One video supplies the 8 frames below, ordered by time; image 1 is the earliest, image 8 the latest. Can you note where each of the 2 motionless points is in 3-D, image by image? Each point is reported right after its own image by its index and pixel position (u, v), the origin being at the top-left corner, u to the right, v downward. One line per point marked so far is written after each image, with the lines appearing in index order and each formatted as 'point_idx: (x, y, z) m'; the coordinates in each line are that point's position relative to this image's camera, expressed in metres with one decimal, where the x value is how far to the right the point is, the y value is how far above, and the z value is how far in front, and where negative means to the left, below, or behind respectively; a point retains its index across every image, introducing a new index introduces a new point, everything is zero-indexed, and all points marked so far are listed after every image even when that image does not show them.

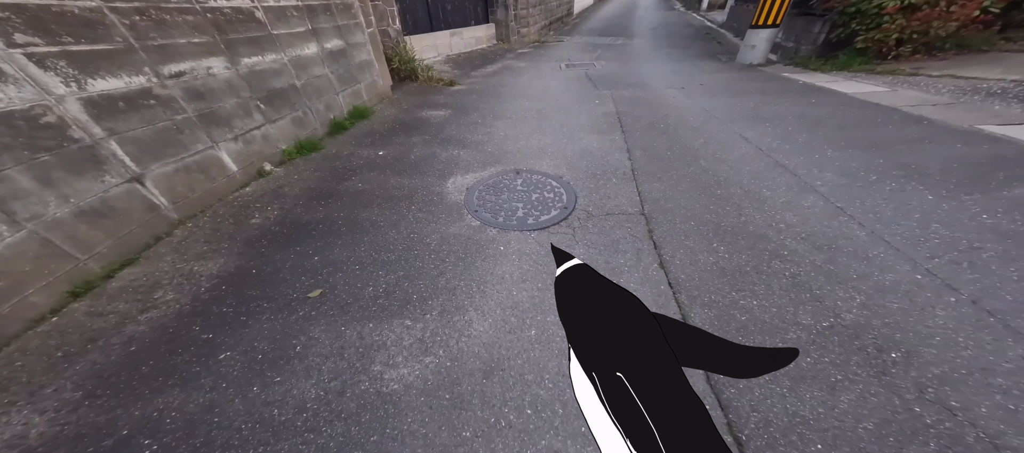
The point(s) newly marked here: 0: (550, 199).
0: (+0.4, +0.3, +3.4) m
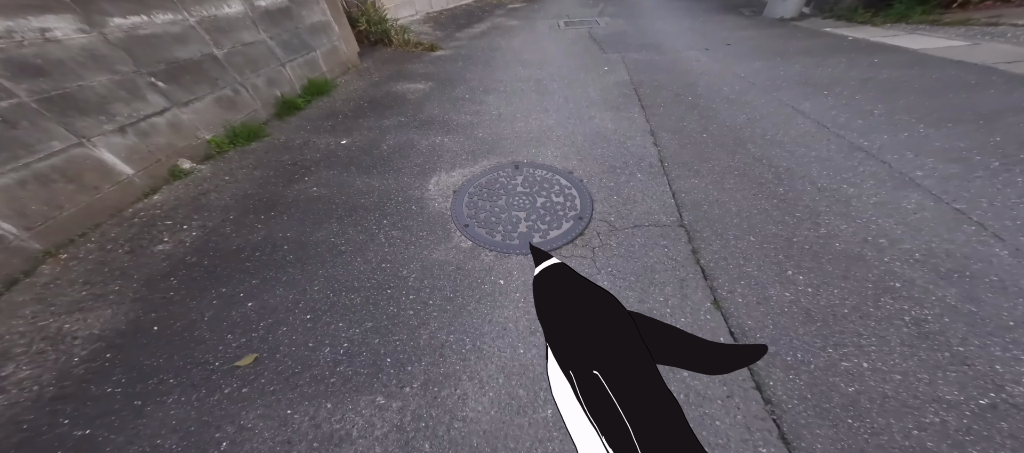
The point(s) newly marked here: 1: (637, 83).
0: (+0.4, +0.2, +2.6) m
1: (+1.4, +1.7, +3.8) m
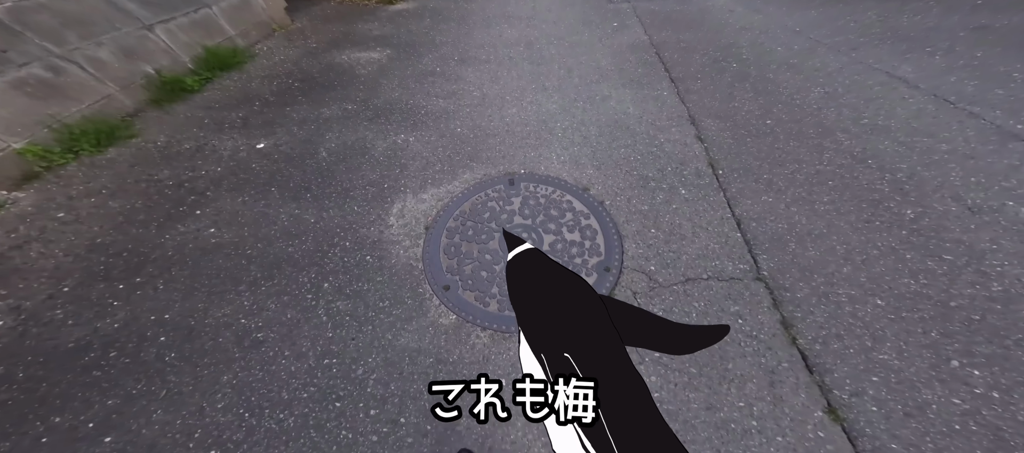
0: (+0.4, -0.1, +1.8) m
1: (+1.3, +1.6, +2.9) m
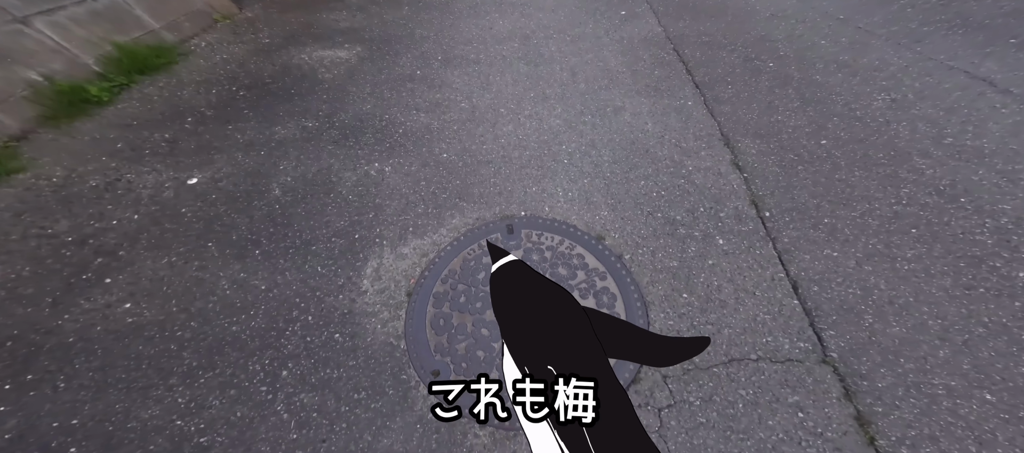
0: (+0.4, -0.4, +1.4) m
1: (+1.2, +1.4, +2.4) m
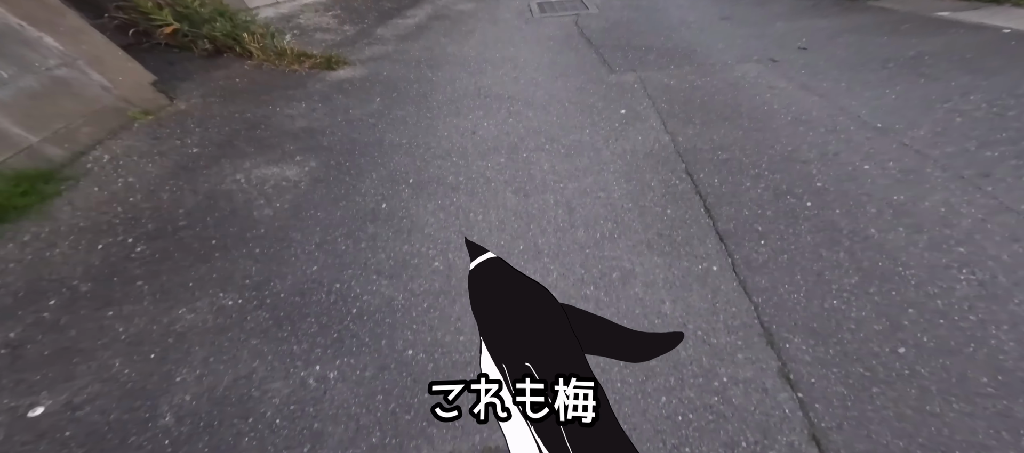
0: (+0.3, -1.3, +1.0) m
1: (+1.1, +0.5, +2.1) m
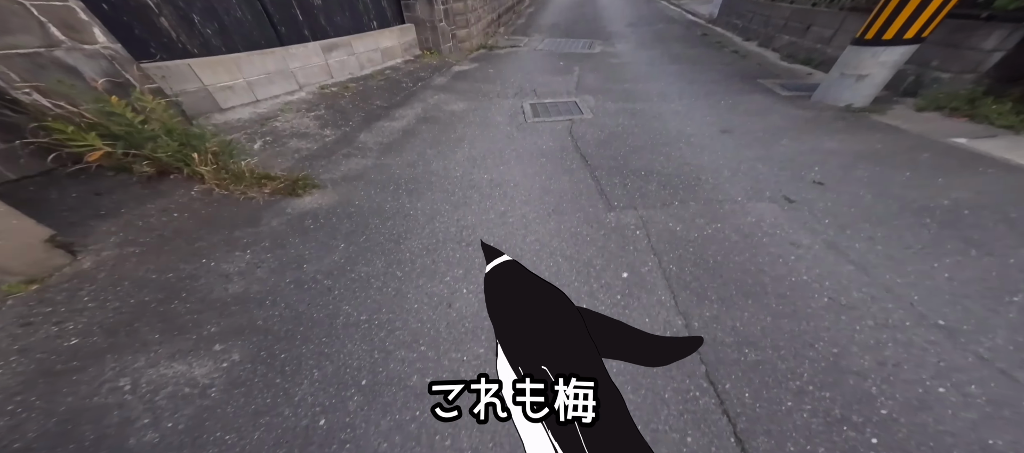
0: (+0.2, -2.2, +0.4) m
1: (+1.0, -0.6, +1.7) m
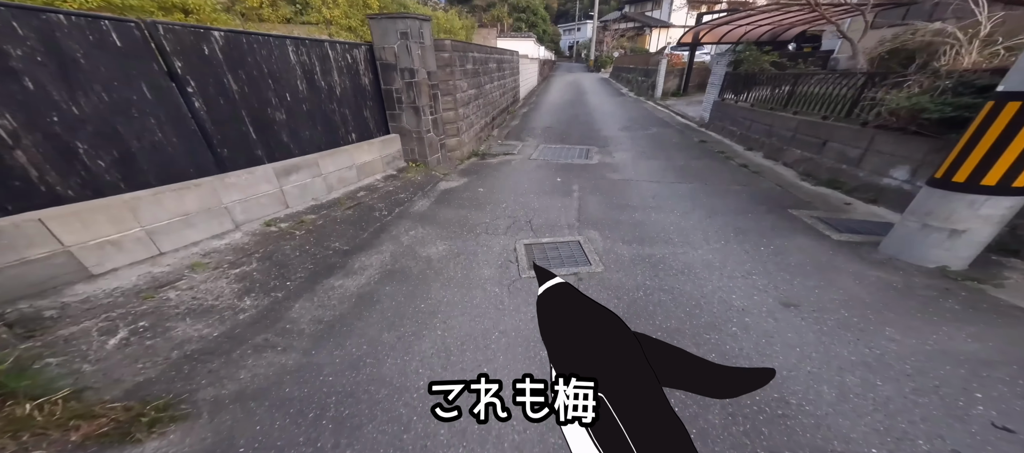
0: (+0.2, -3.0, -1.1) m
1: (+1.0, -1.7, +0.5) m
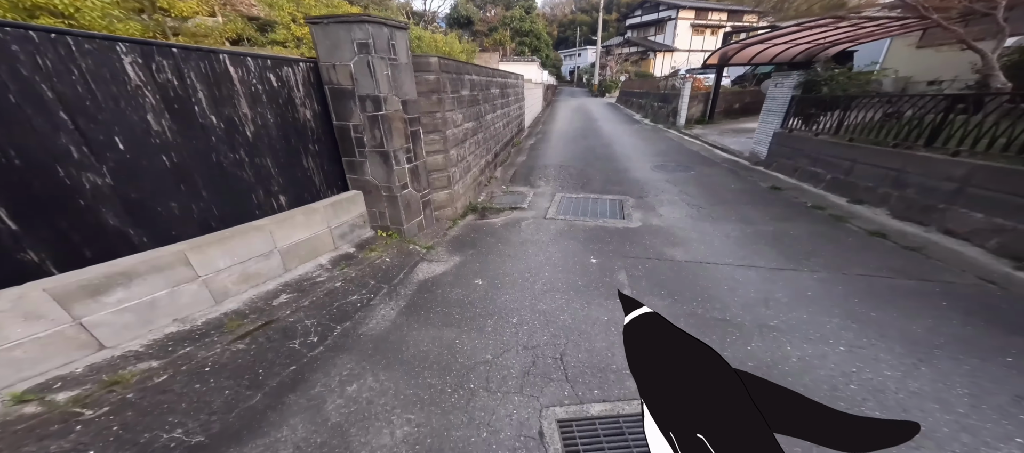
0: (+0.3, -3.5, -2.7) m
1: (+1.1, -2.3, -1.1) m
